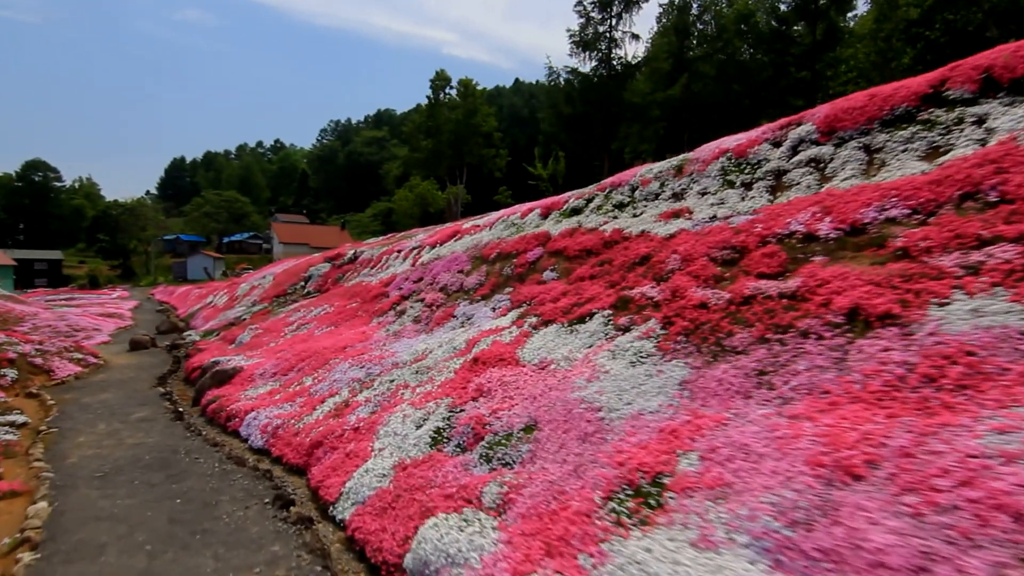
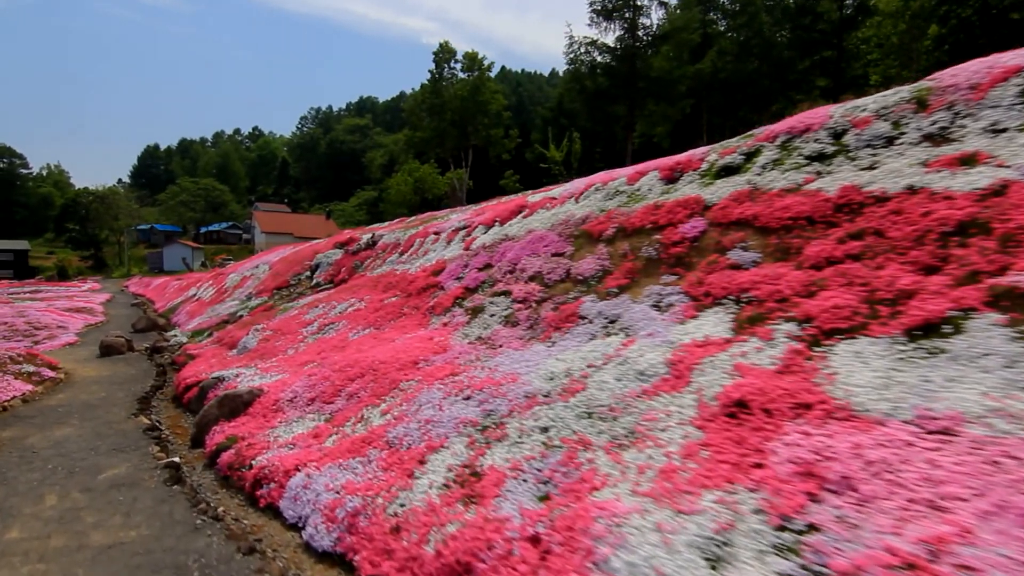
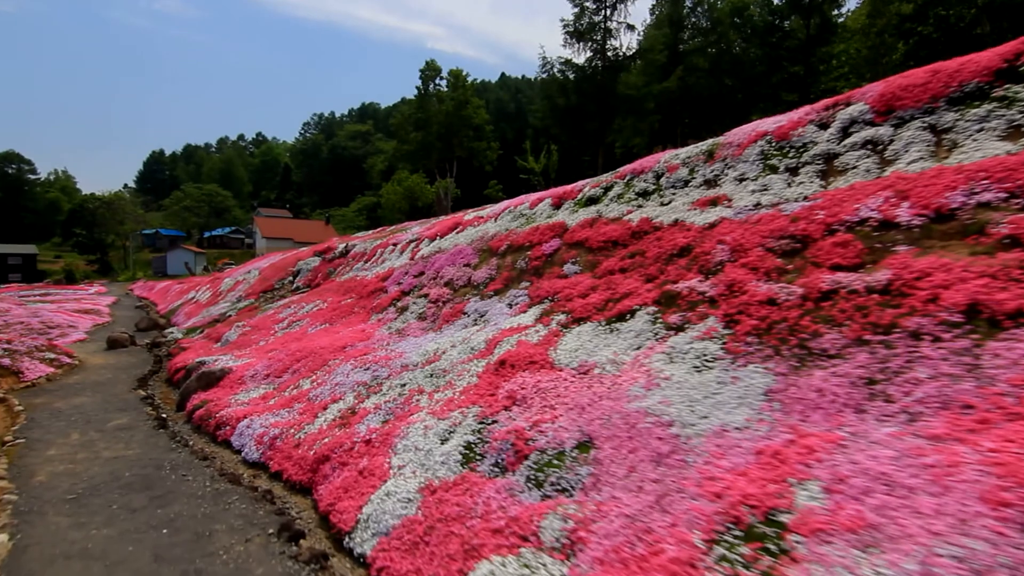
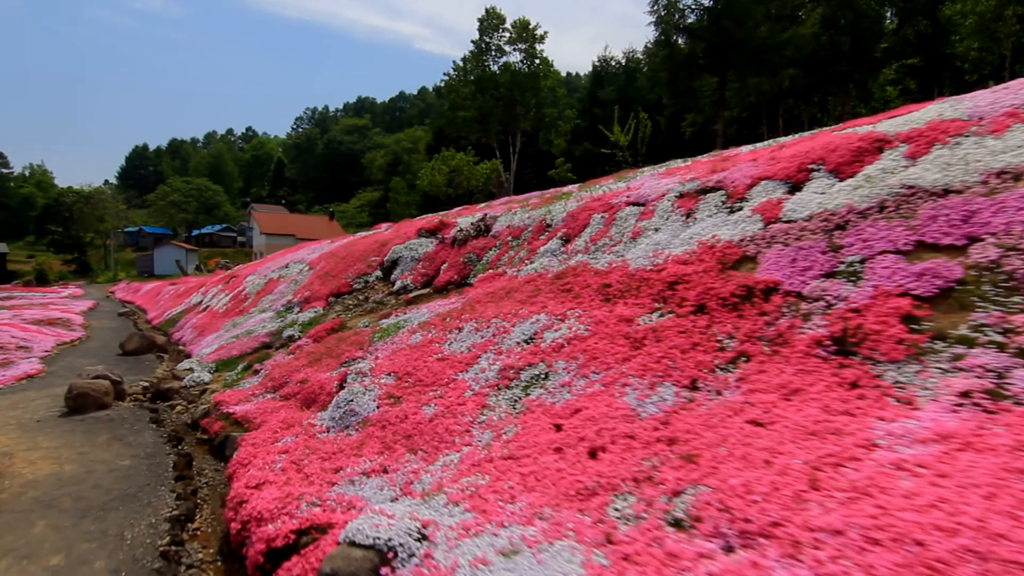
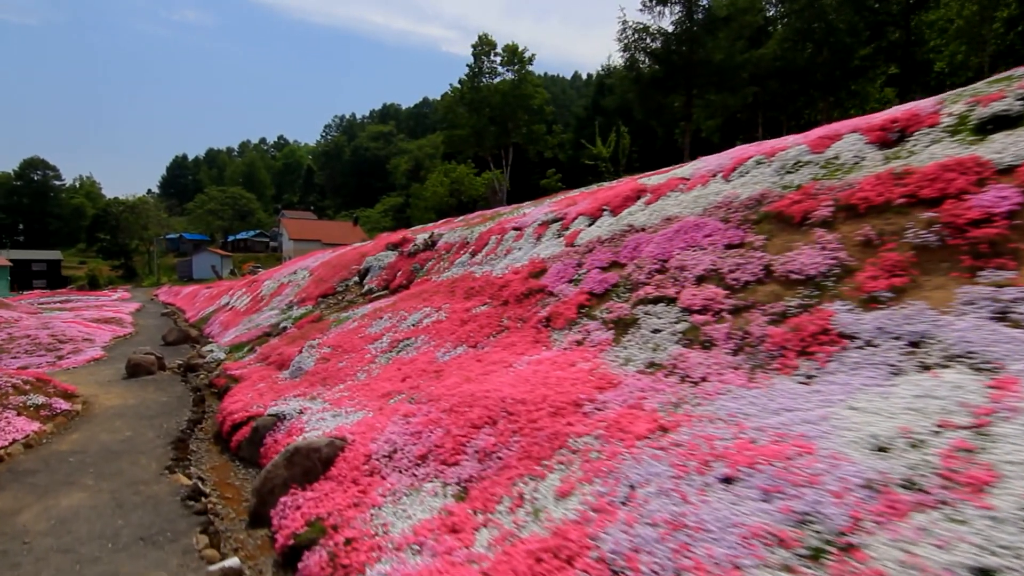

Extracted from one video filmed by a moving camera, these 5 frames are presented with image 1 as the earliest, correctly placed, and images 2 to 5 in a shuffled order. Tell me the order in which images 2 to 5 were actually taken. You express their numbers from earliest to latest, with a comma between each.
3, 2, 5, 4
